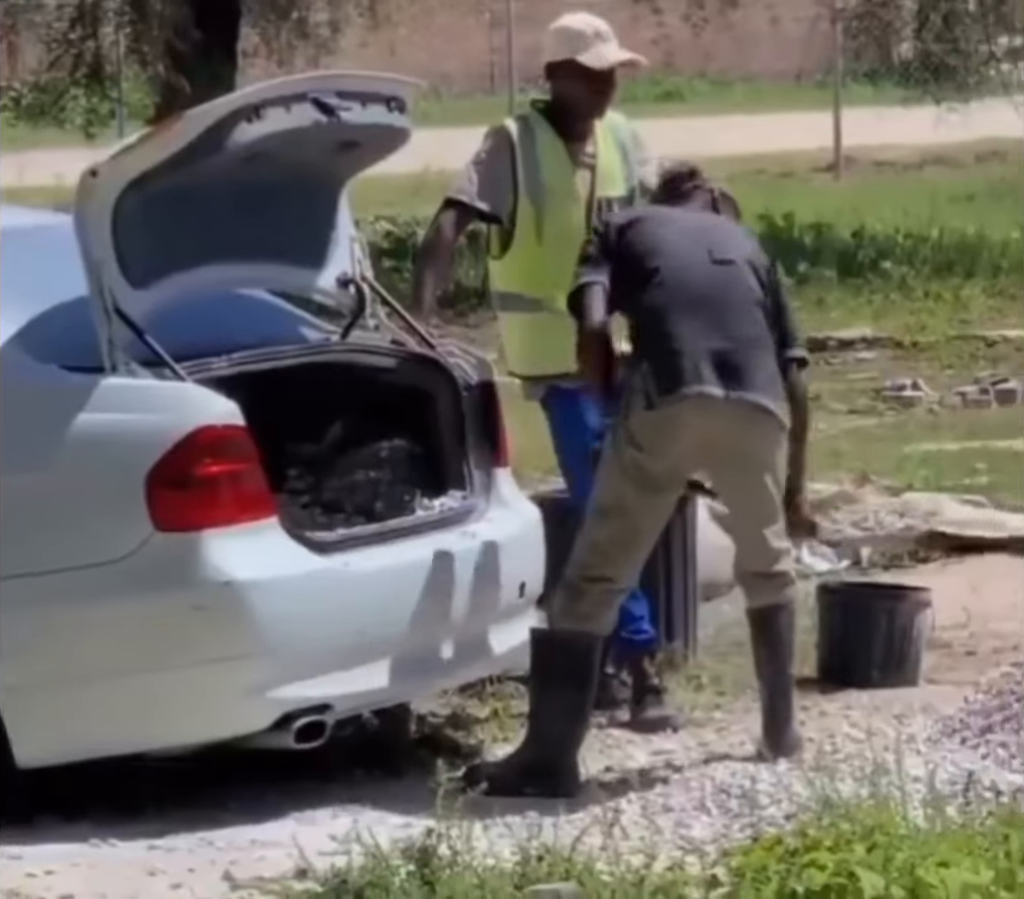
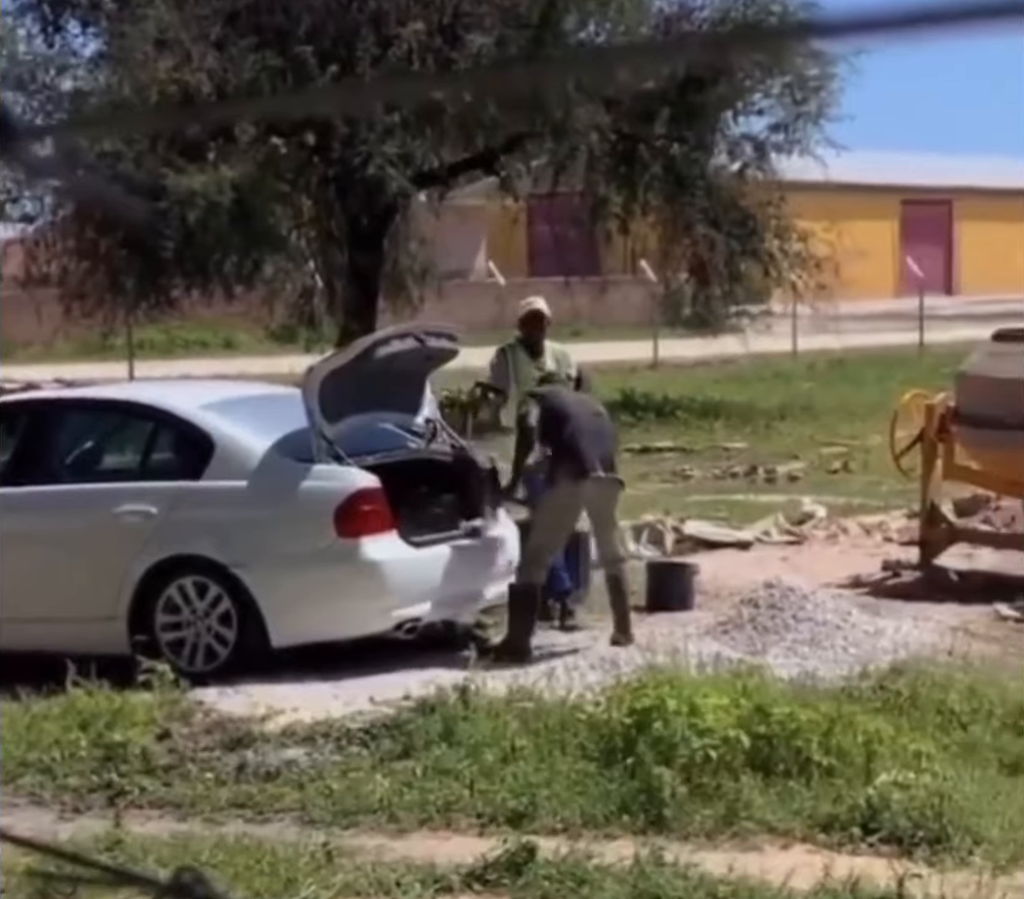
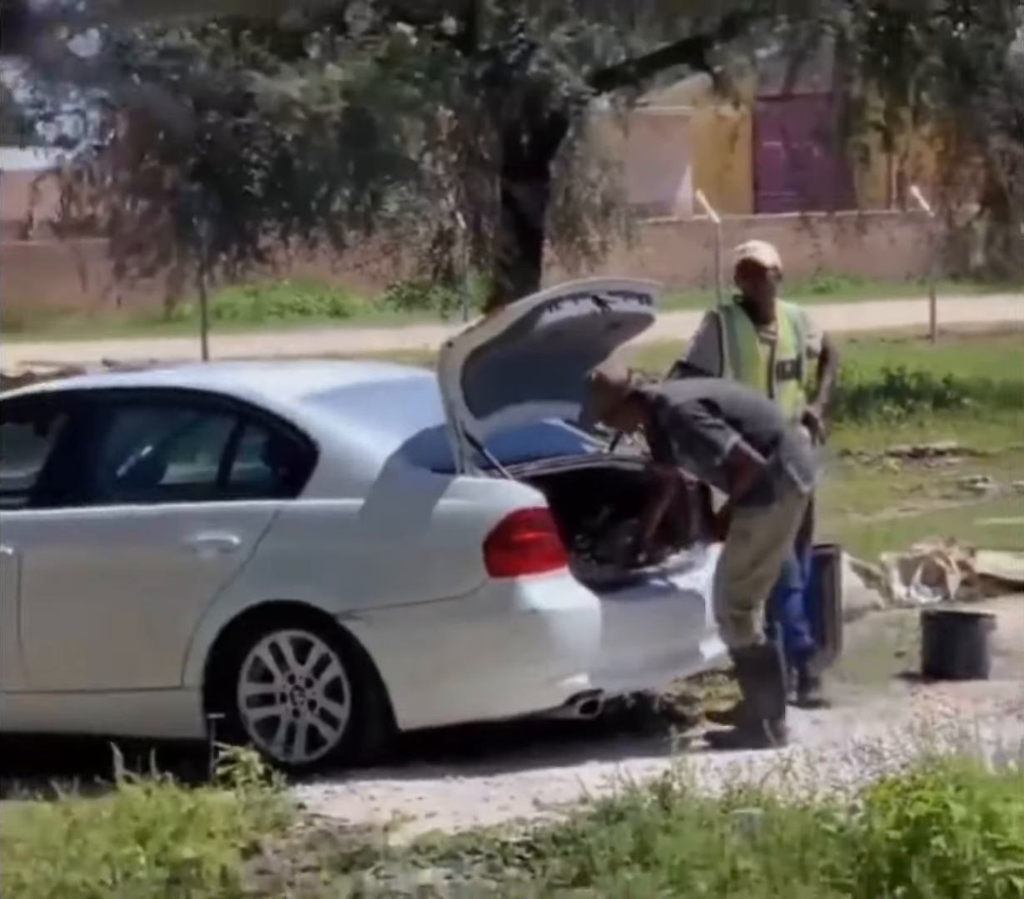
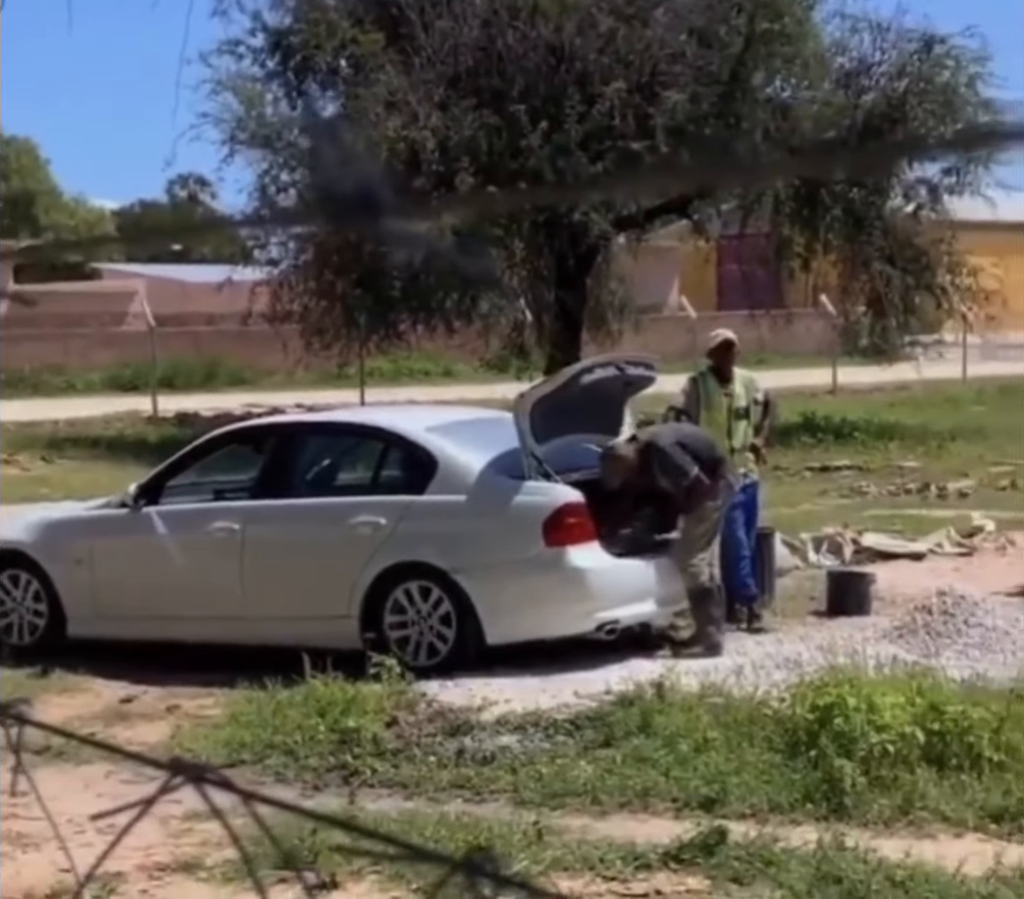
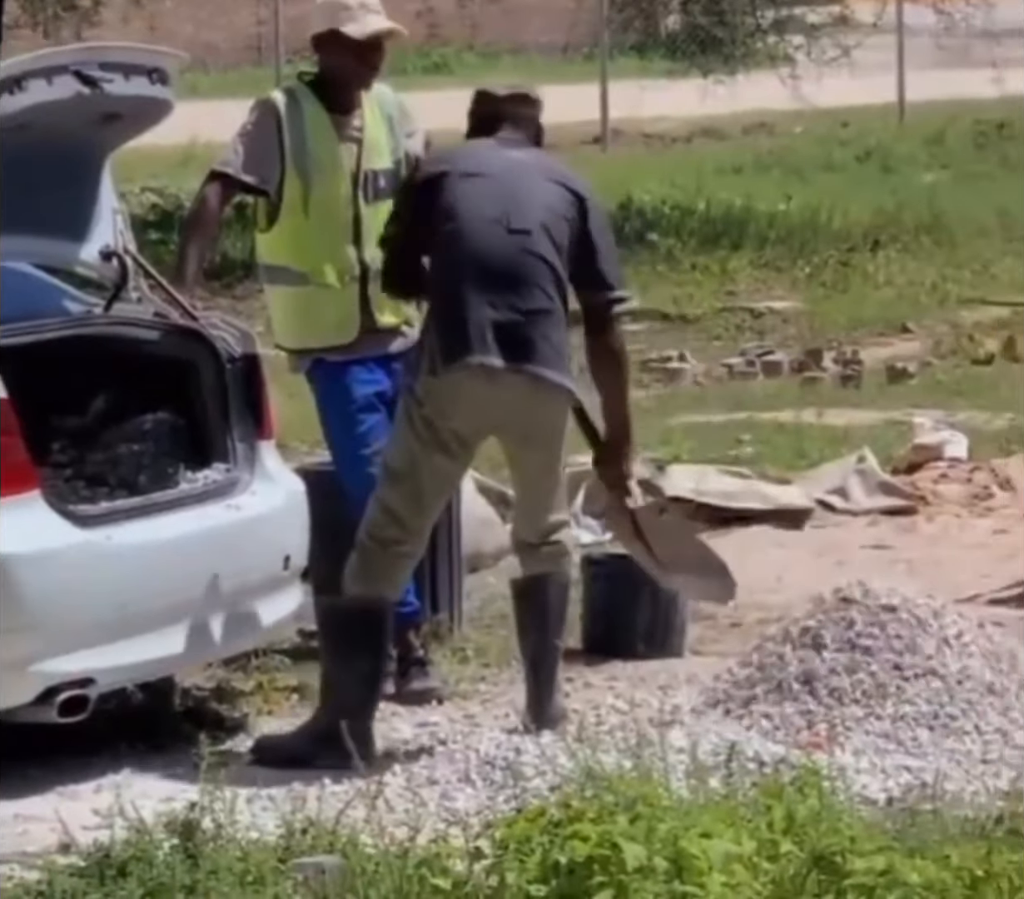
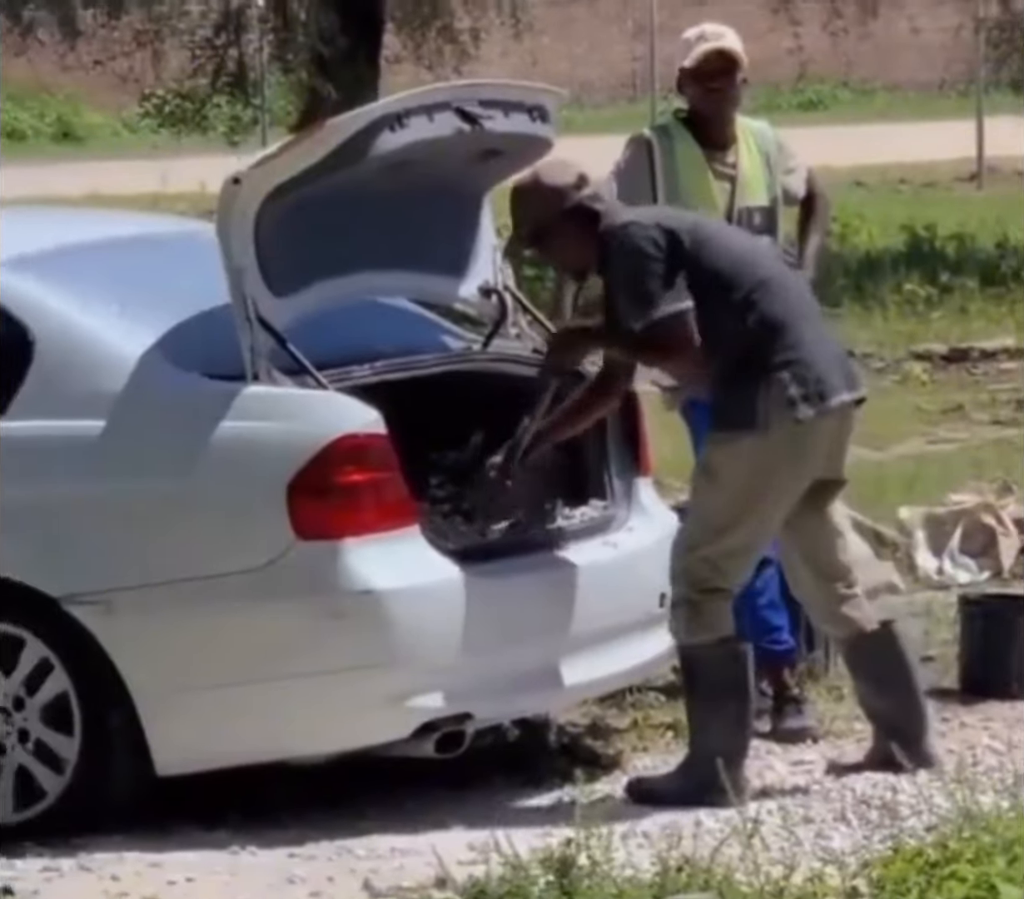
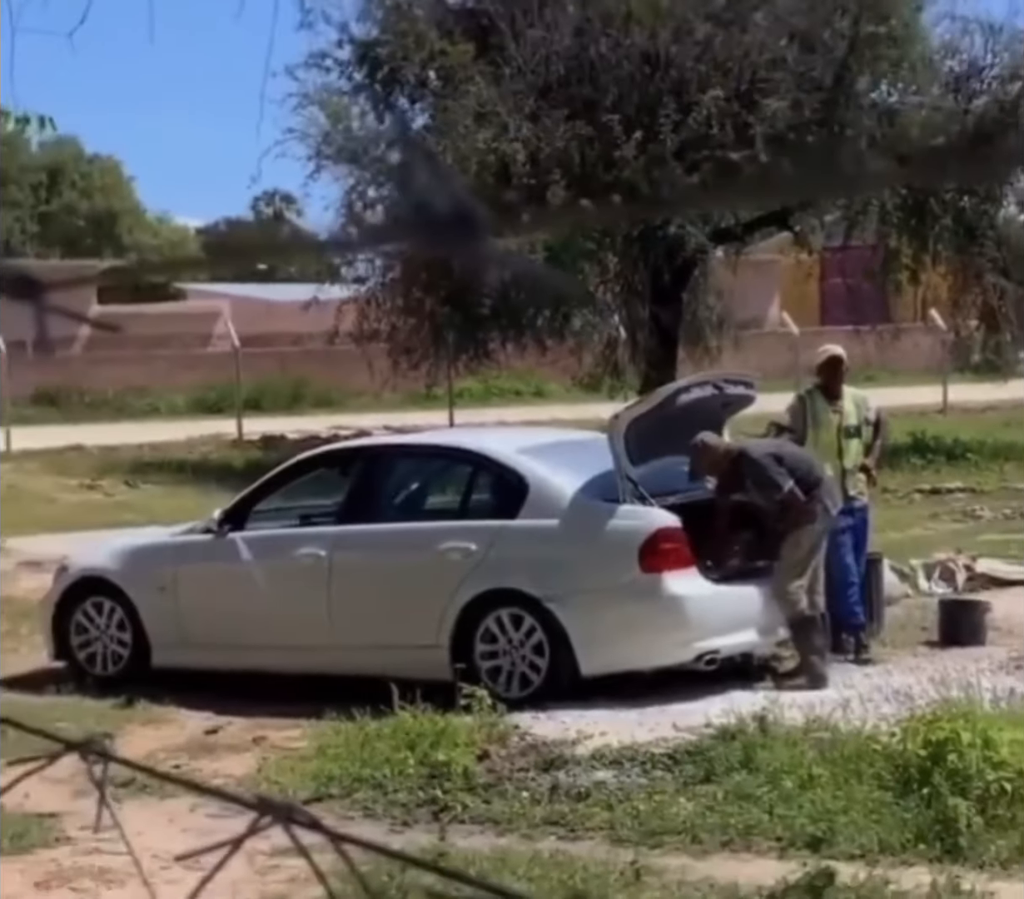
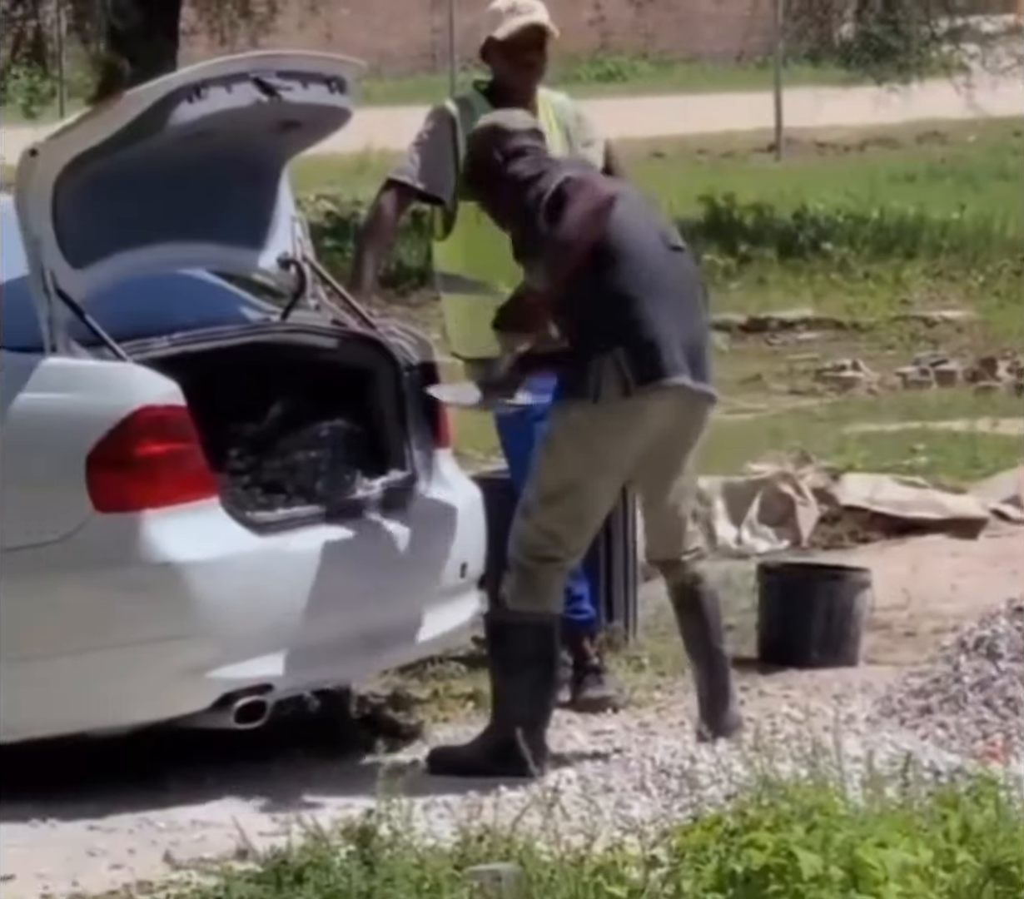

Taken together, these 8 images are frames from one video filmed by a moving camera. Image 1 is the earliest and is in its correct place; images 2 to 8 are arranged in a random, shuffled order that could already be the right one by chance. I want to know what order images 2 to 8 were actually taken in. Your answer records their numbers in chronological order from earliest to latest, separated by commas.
5, 8, 6, 3, 7, 4, 2
